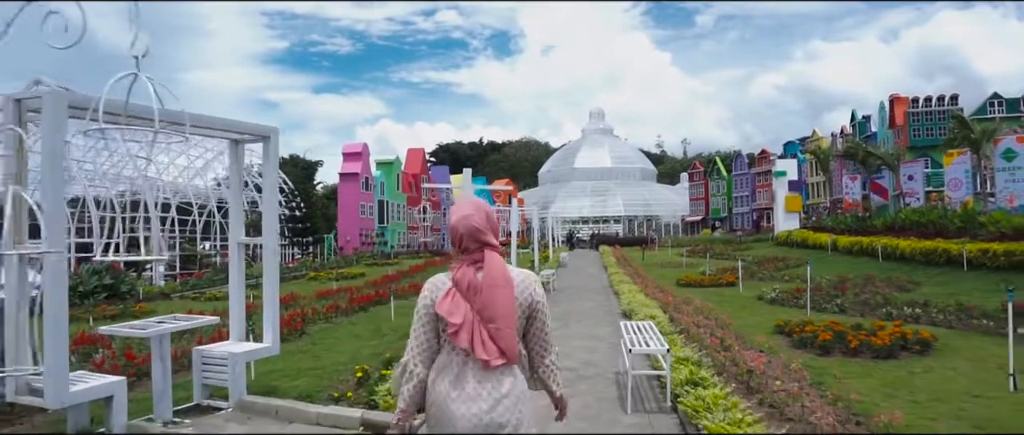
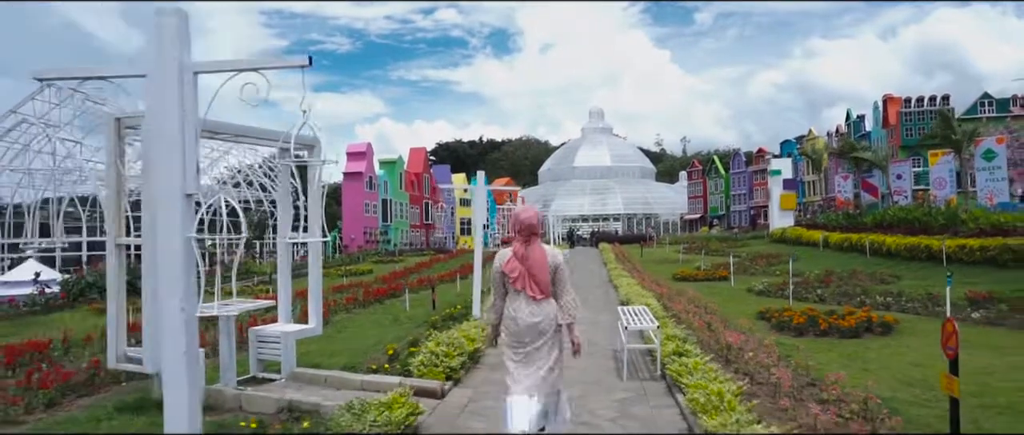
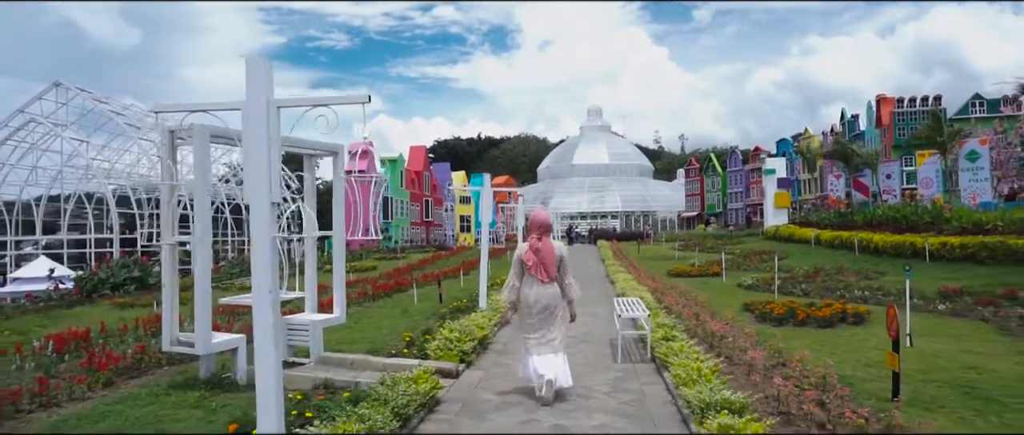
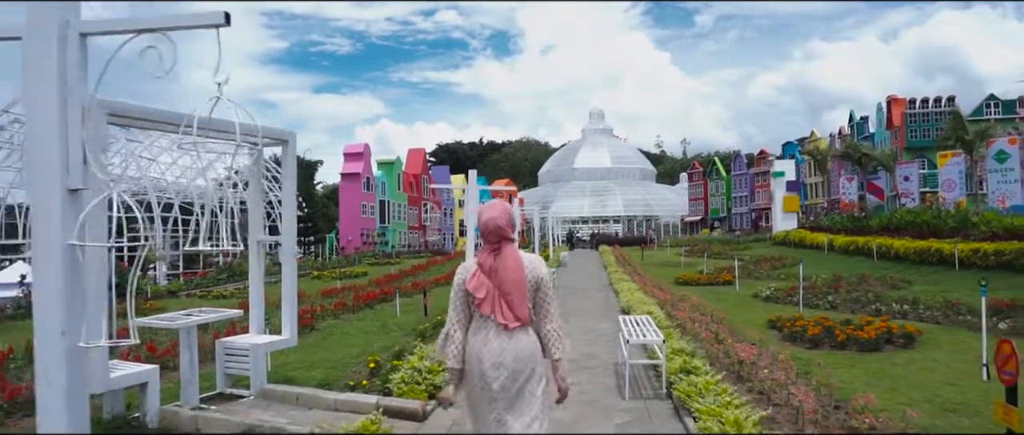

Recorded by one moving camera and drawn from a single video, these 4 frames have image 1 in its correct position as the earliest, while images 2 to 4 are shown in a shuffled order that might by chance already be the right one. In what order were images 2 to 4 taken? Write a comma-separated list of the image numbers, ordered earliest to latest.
4, 2, 3
